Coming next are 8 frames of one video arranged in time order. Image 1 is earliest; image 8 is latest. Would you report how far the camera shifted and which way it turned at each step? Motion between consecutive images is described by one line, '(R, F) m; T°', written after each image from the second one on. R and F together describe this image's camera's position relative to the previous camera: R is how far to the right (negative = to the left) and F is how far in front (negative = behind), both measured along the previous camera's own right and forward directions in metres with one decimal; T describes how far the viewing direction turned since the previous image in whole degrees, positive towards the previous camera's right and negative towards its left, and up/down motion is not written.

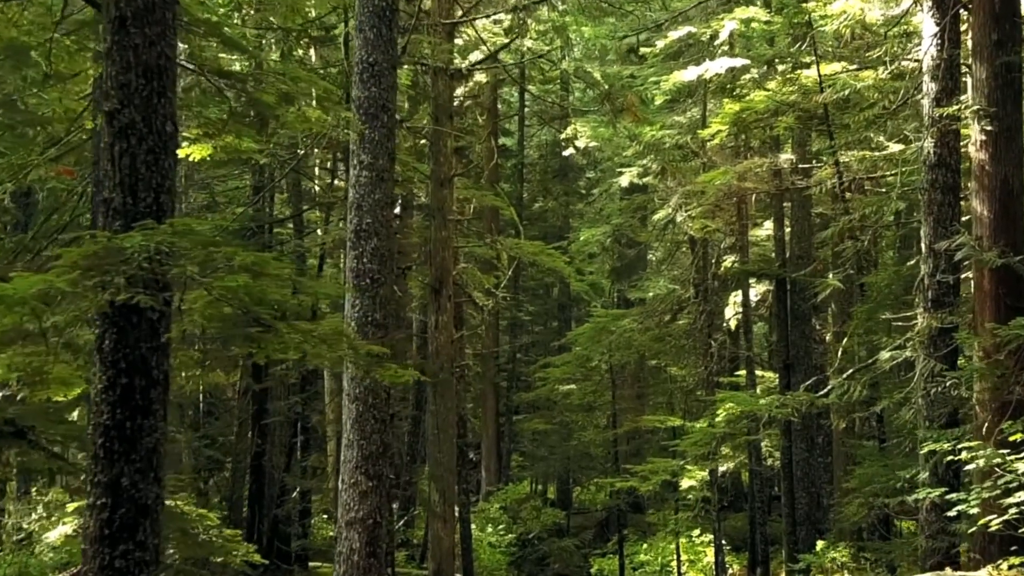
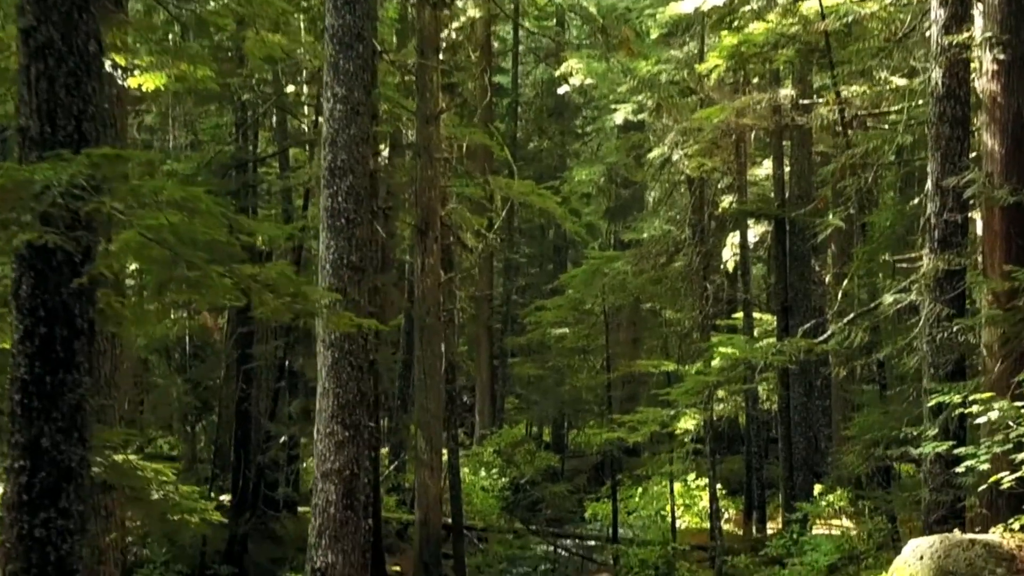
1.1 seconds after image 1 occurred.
(+0.2, +0.6) m; 0°
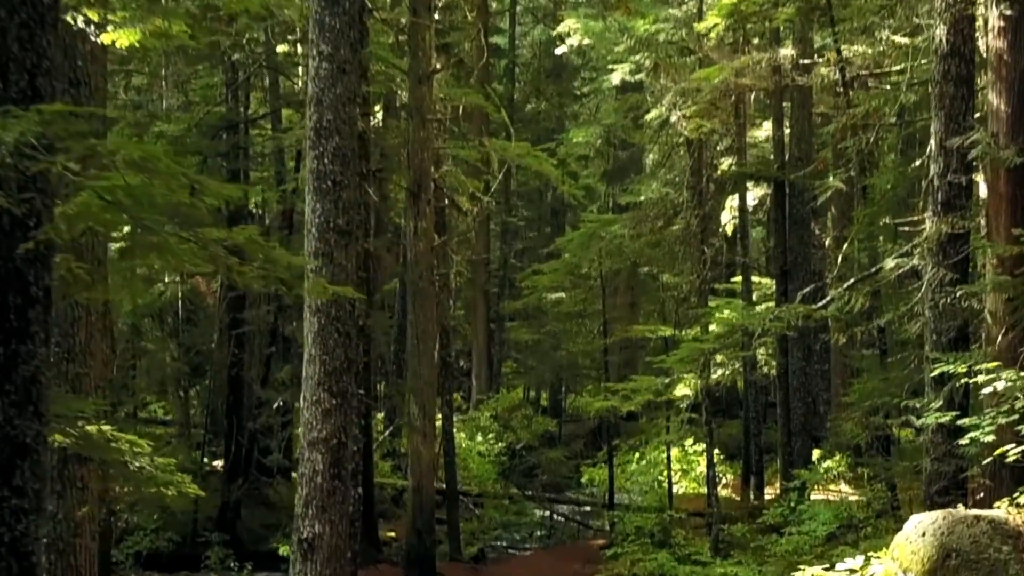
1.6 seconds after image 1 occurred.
(+0.1, +0.3) m; 0°
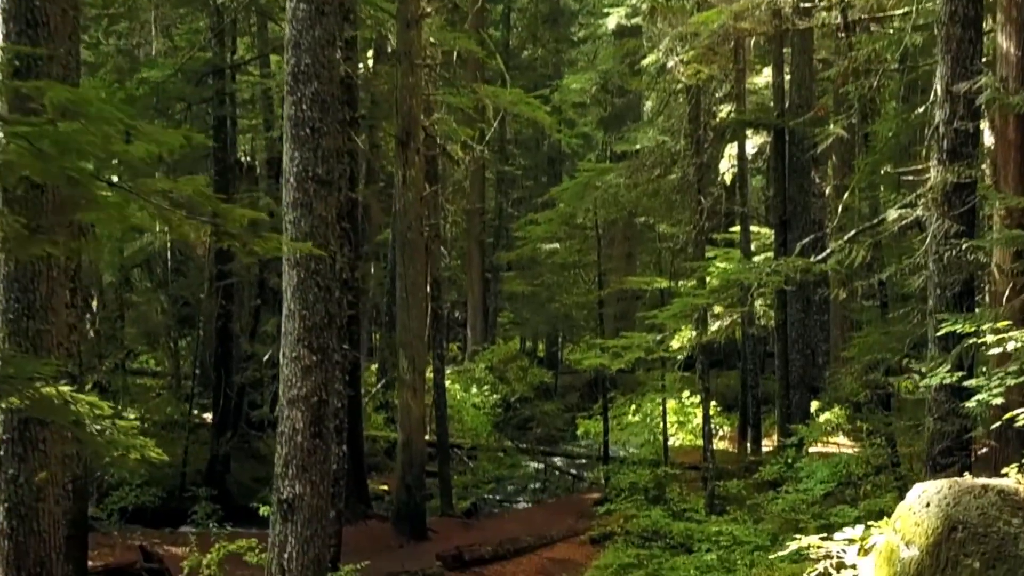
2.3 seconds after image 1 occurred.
(+0.1, +0.4) m; 0°
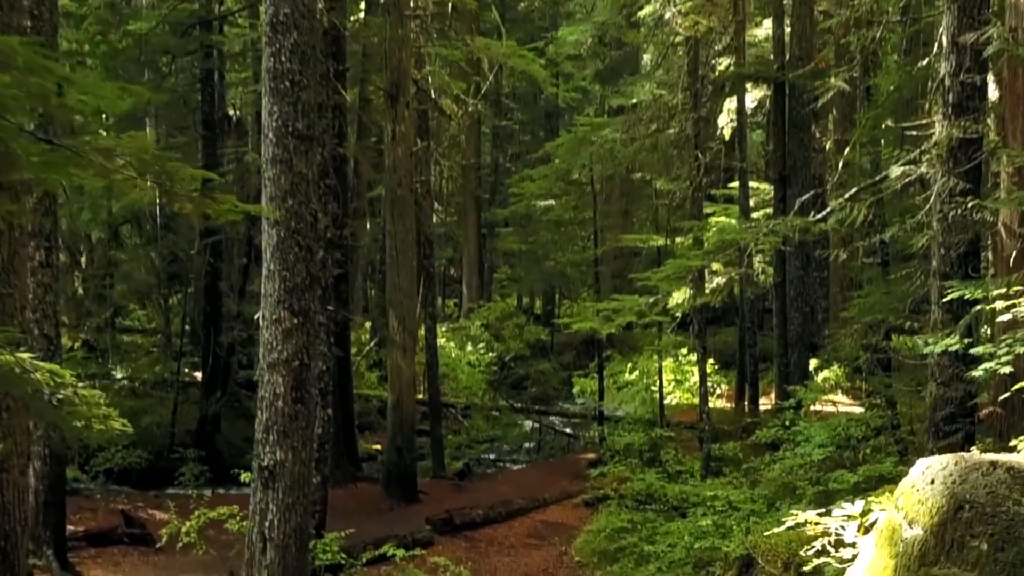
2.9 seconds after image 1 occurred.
(+0.1, +0.3) m; 0°
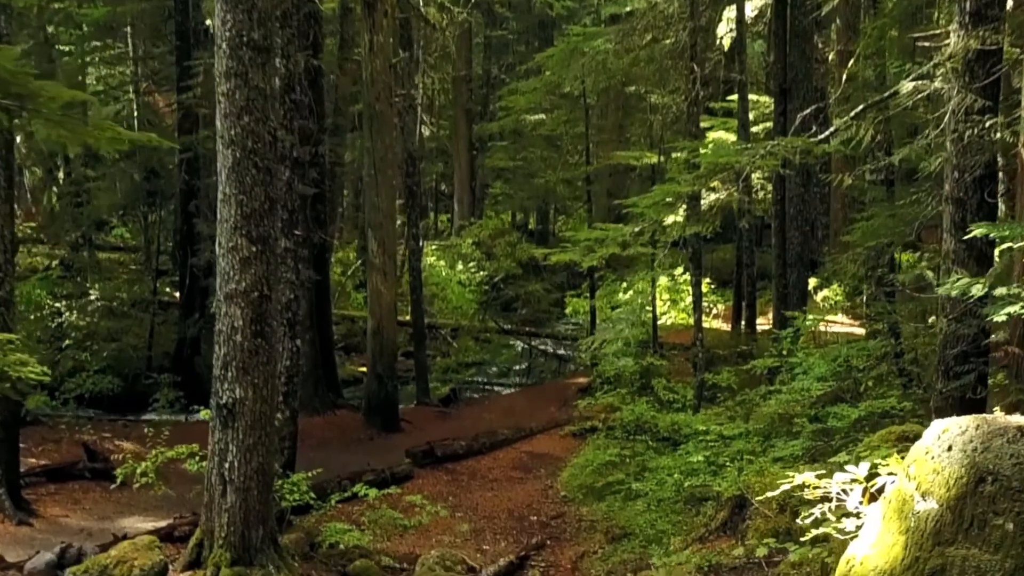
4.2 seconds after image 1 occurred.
(+0.2, +0.7) m; 0°
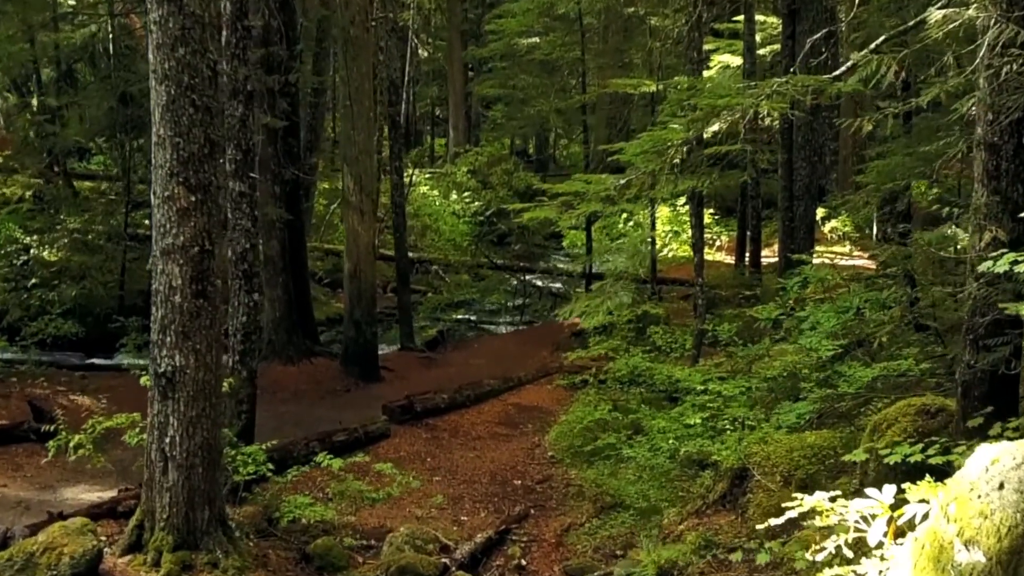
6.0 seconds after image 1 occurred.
(+0.2, +0.9) m; 0°
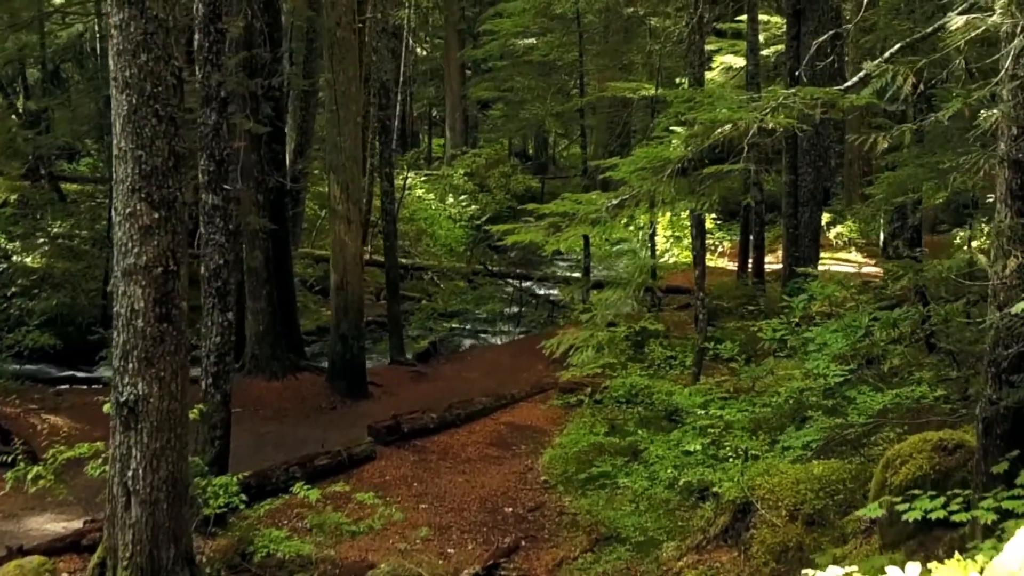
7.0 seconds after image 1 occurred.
(+0.1, +0.4) m; 0°
